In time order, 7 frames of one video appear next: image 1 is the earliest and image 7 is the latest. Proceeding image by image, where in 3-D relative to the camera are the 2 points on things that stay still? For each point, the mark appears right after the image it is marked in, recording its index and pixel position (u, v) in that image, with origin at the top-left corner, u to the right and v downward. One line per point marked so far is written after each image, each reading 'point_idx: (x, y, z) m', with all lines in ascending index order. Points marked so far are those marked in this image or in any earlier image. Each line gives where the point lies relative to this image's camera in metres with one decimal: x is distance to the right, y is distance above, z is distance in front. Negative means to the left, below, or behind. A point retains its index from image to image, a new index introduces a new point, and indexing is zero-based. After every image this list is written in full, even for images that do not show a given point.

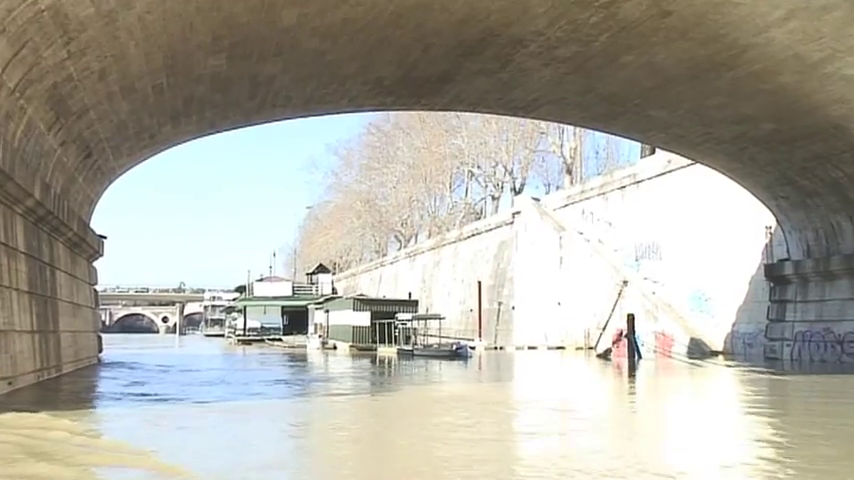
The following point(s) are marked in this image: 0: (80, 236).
0: (-6.9, +0.1, +18.3) m
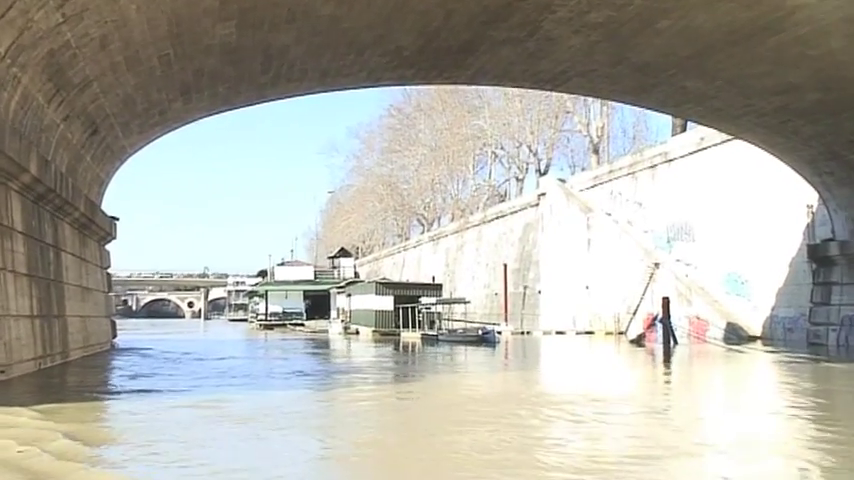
0: (-6.4, +0.4, +17.5) m
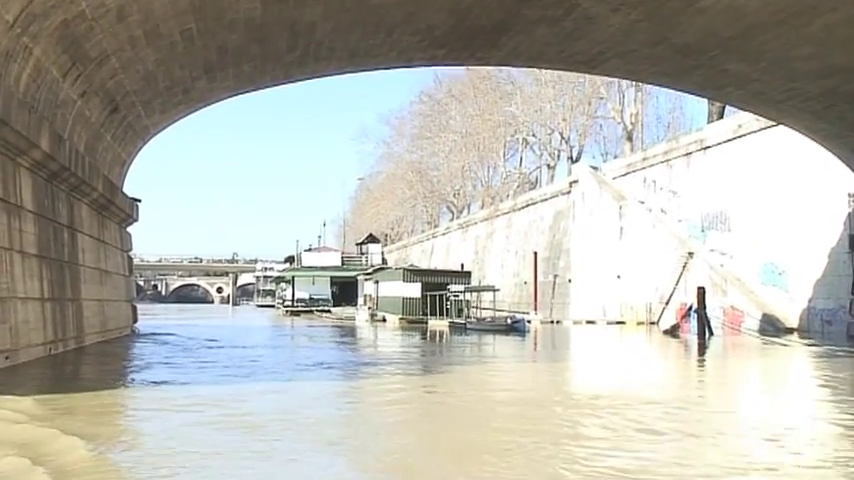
0: (-5.9, +0.8, +17.0) m
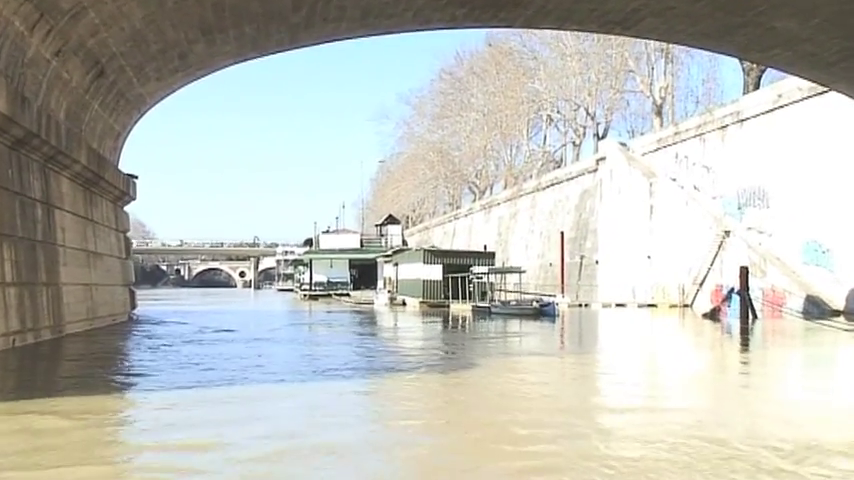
0: (-5.6, +1.2, +15.5) m
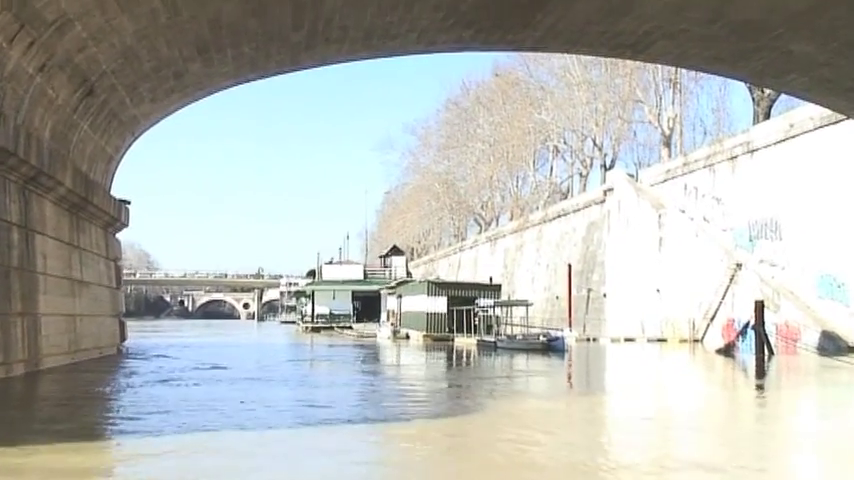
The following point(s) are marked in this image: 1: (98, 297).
0: (-5.5, +0.7, +14.8) m
1: (-6.0, -1.0, +16.8) m
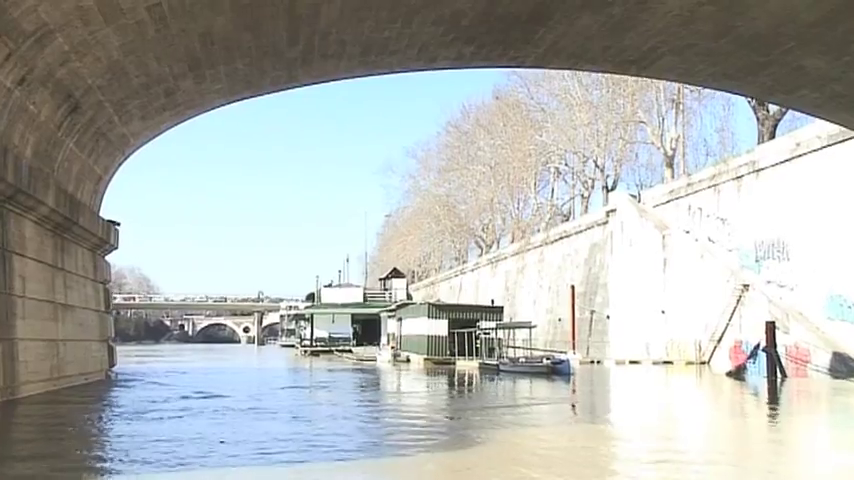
0: (-5.5, +0.4, +14.2) m
1: (-6.0, -1.4, +16.2) m
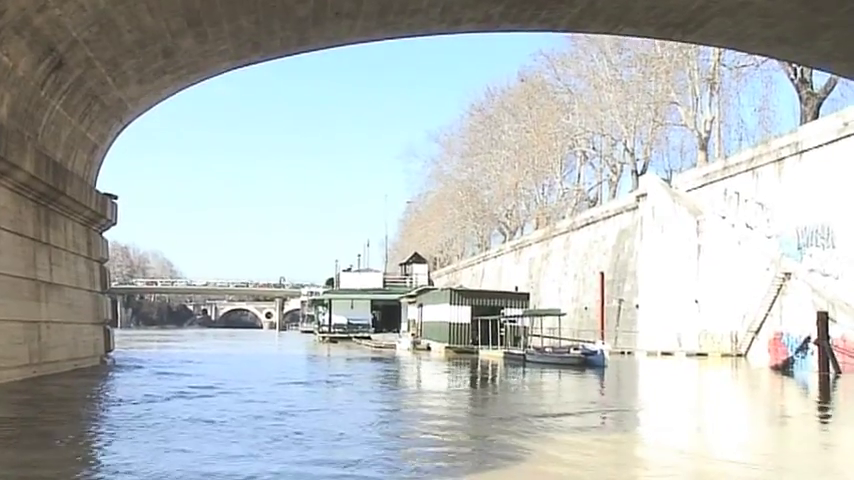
0: (-5.2, +0.8, +12.8) m
1: (-5.6, -1.0, +14.9) m
